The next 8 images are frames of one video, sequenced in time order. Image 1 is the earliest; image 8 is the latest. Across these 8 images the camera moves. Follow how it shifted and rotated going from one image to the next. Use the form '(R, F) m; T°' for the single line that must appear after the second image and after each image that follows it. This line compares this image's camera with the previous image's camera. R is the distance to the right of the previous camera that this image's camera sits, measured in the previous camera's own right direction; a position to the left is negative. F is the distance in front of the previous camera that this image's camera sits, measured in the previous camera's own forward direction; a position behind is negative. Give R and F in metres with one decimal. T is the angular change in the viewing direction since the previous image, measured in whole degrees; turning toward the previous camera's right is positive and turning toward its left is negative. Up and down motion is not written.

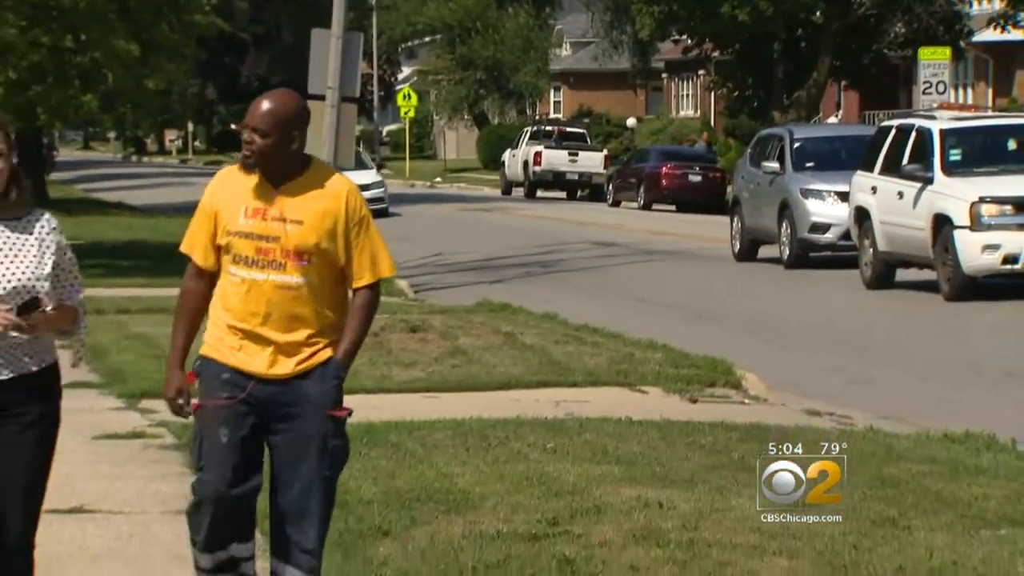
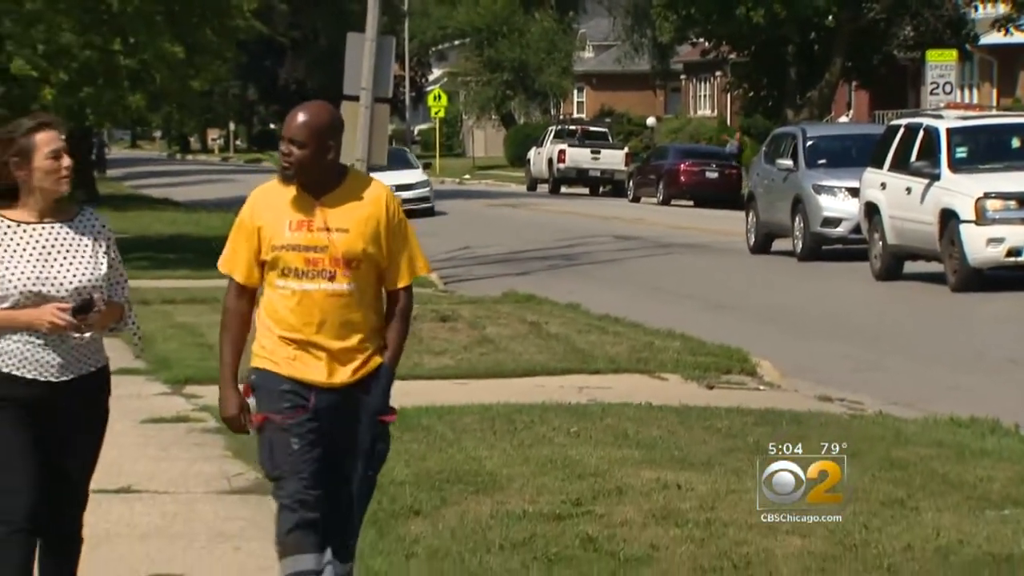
(-0.1, -0.3) m; -1°
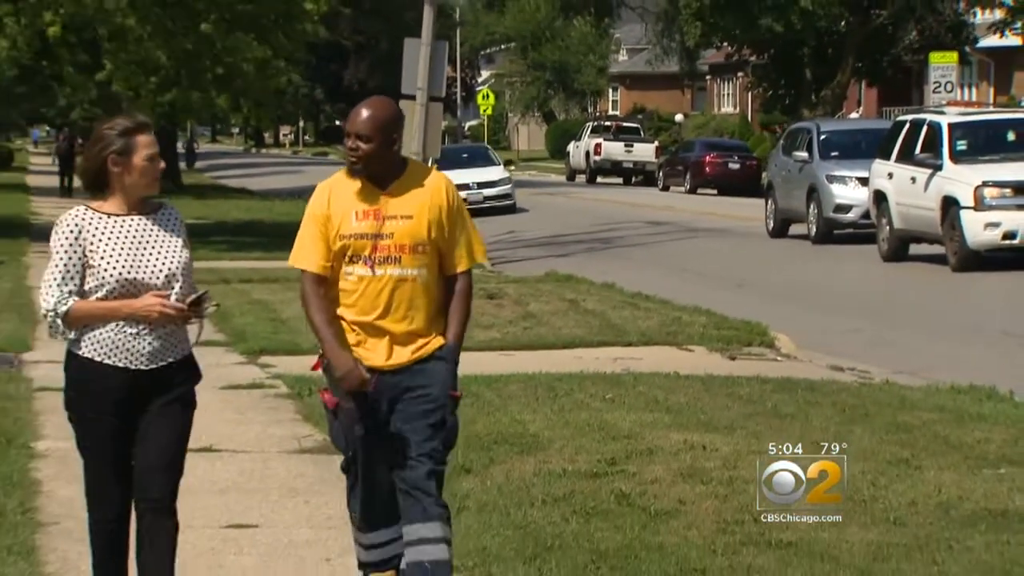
(-0.1, -0.7) m; -1°
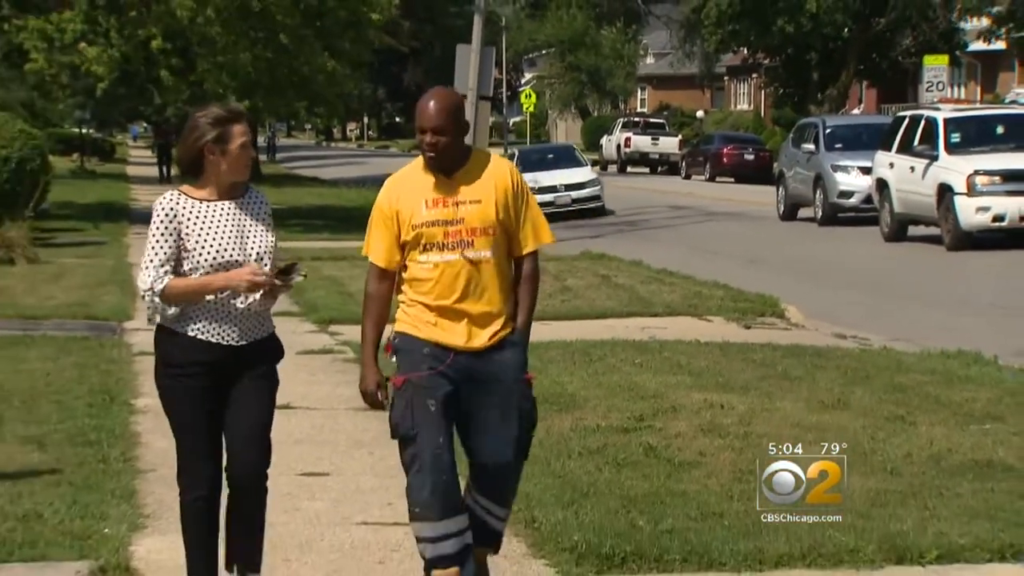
(-0.1, -1.0) m; -1°
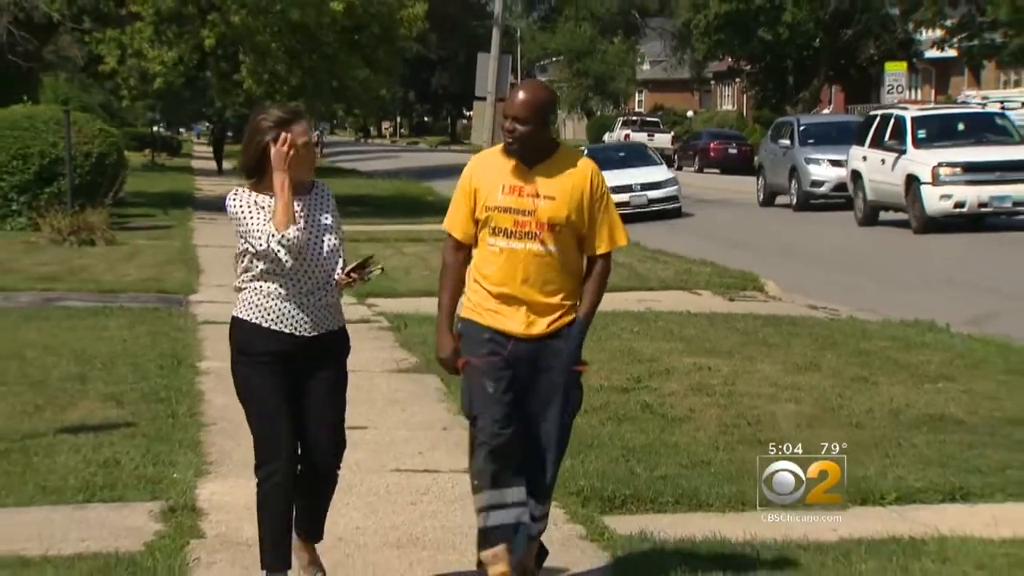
(0.0, -1.3) m; -1°
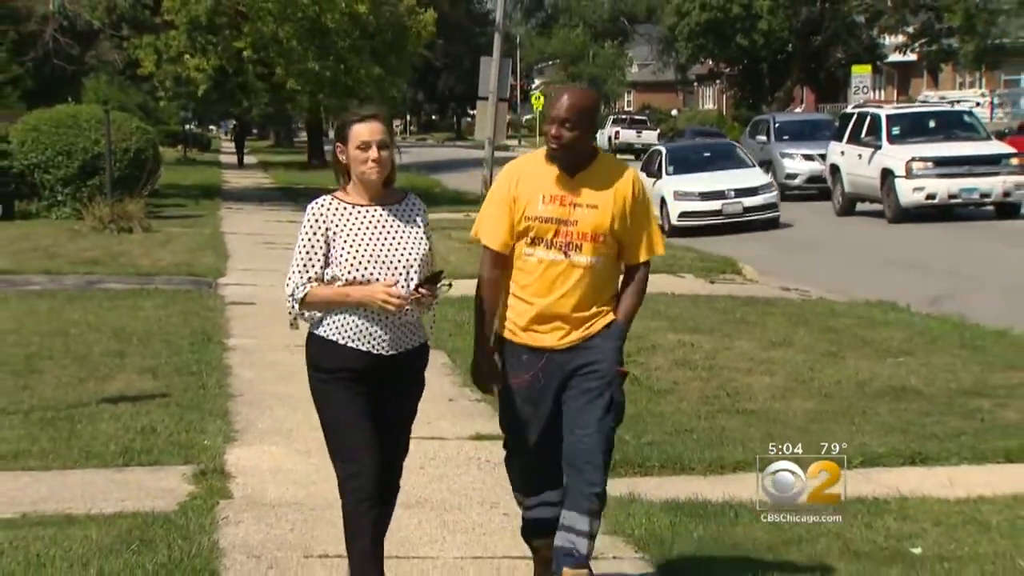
(0.0, -0.9) m; 0°
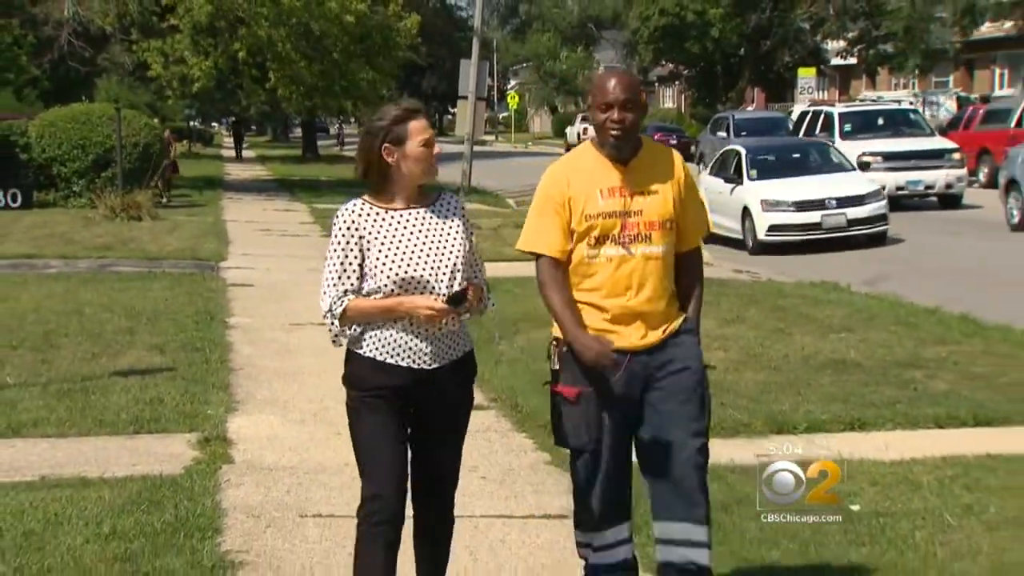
(+0.1, -1.0) m; +1°
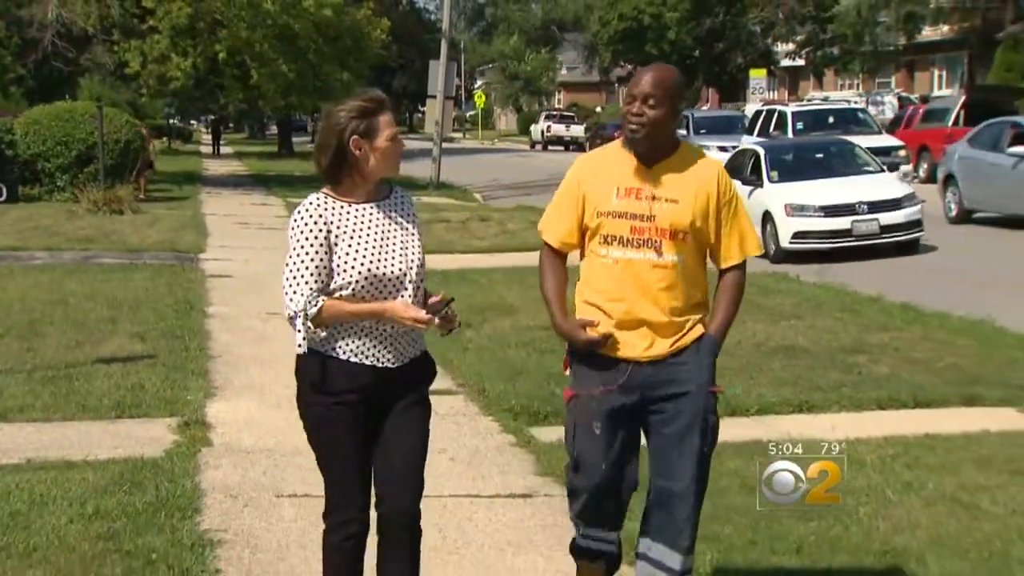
(+0.1, -0.6) m; +1°
